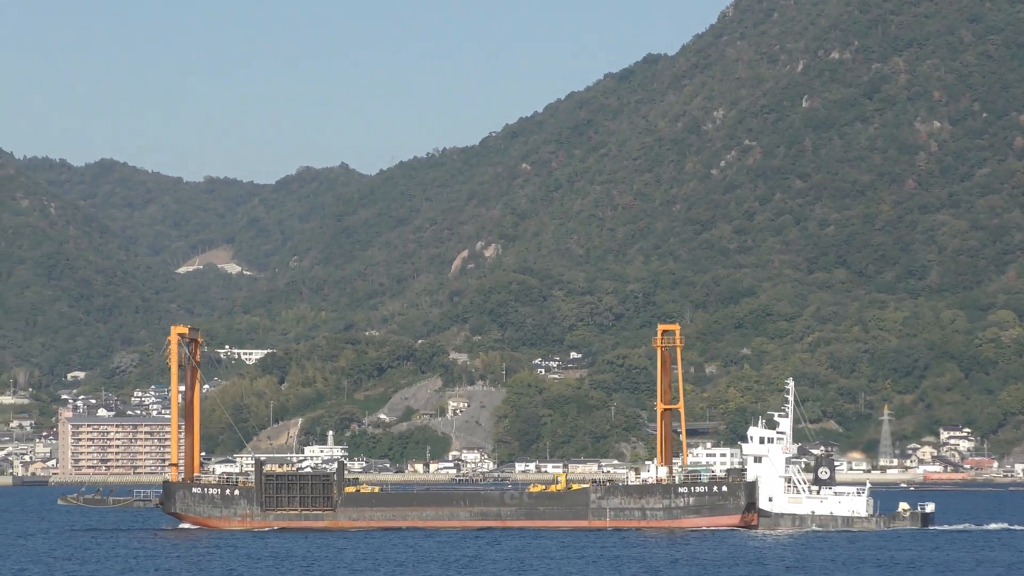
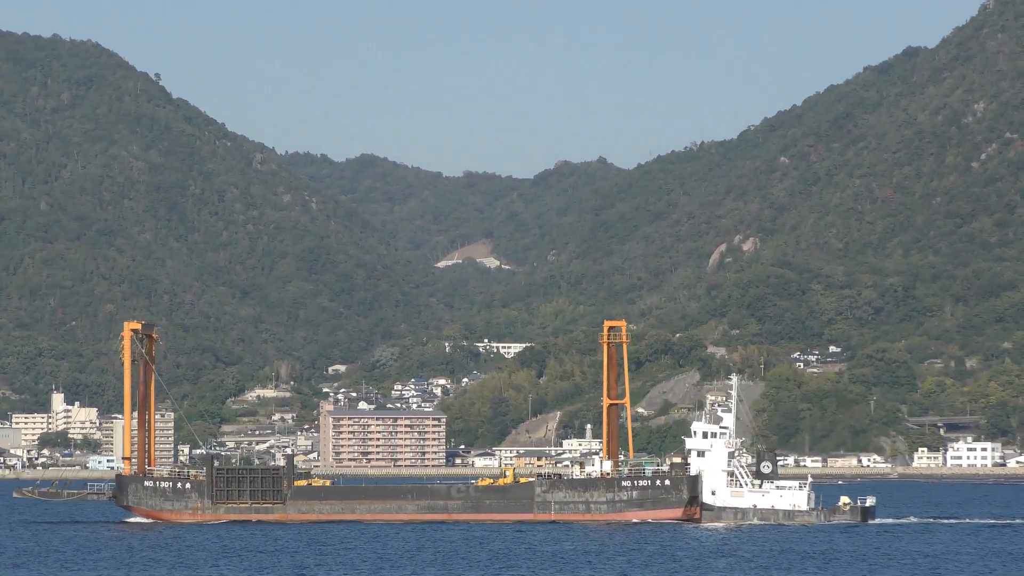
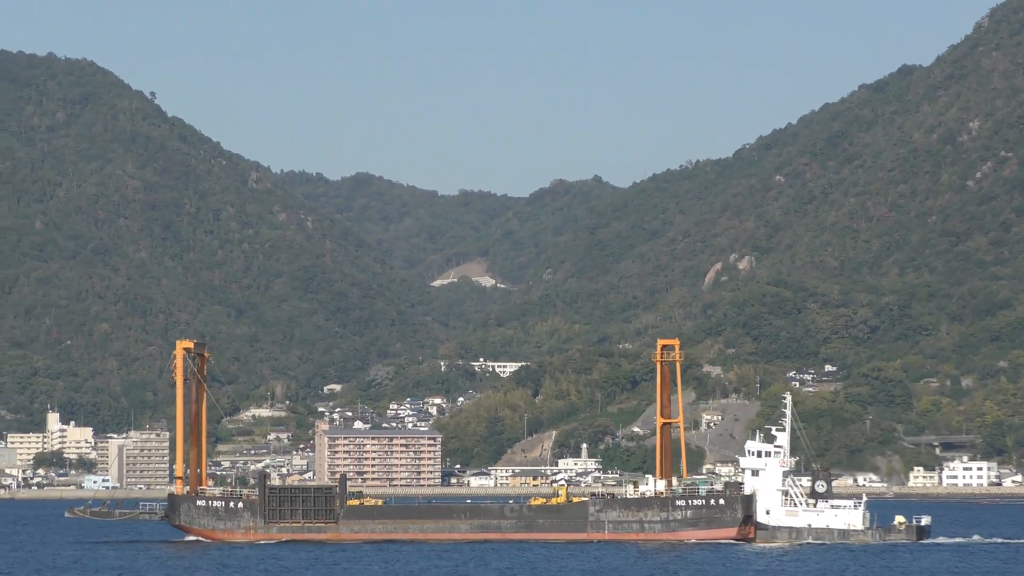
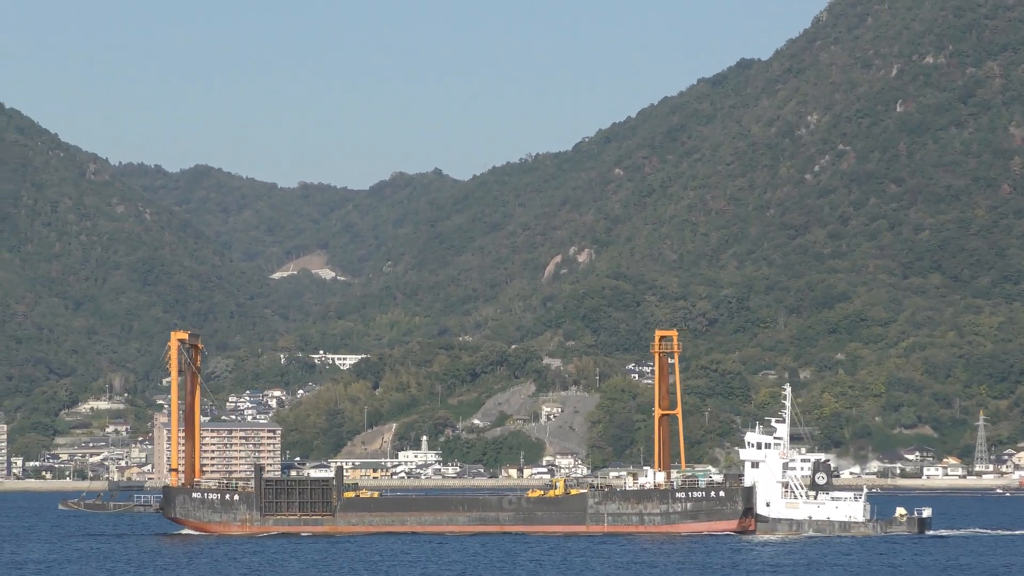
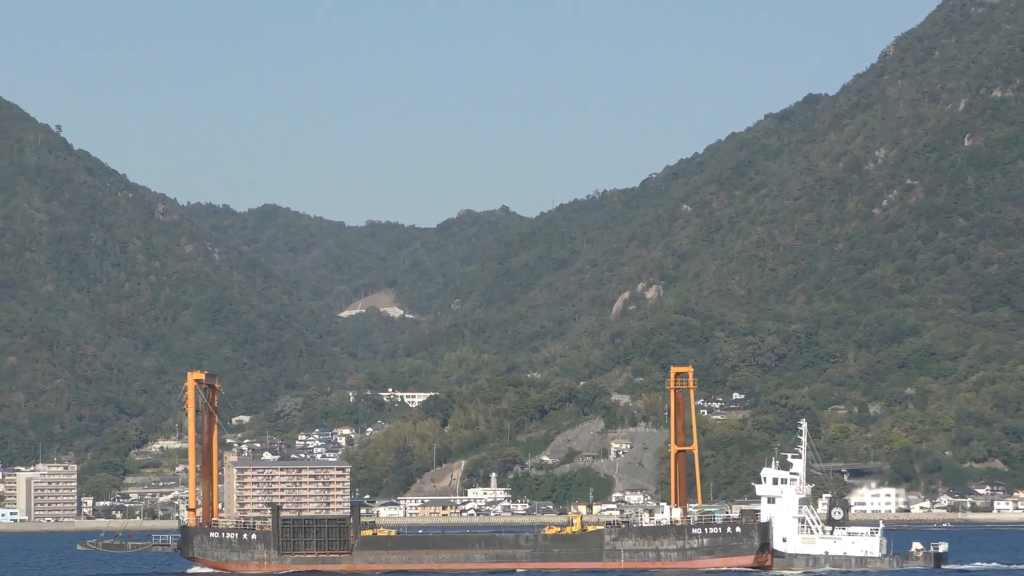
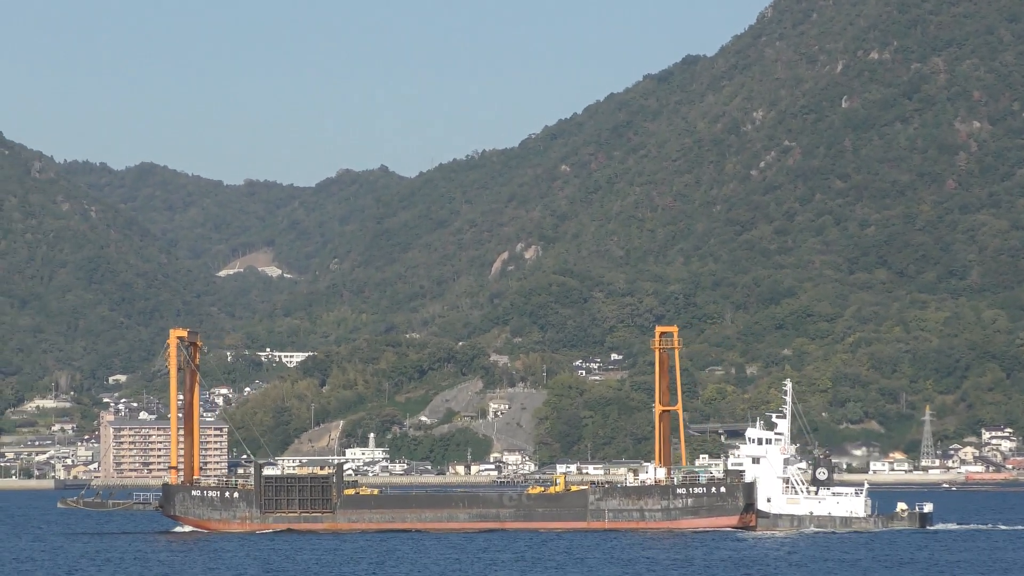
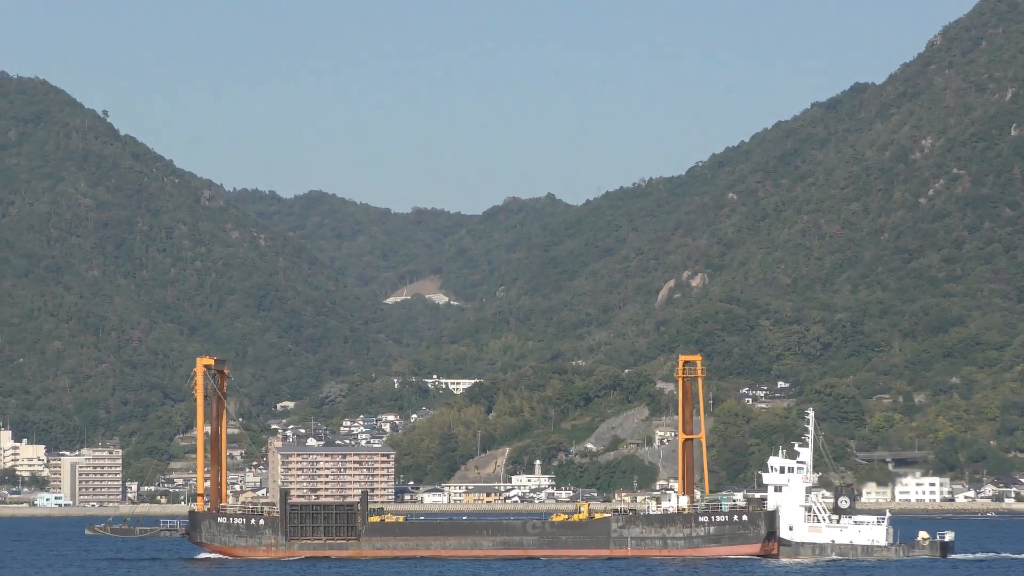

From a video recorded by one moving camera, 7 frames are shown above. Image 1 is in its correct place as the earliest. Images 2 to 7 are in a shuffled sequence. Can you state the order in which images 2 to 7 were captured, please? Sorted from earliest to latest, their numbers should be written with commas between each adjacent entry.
6, 4, 5, 7, 3, 2
